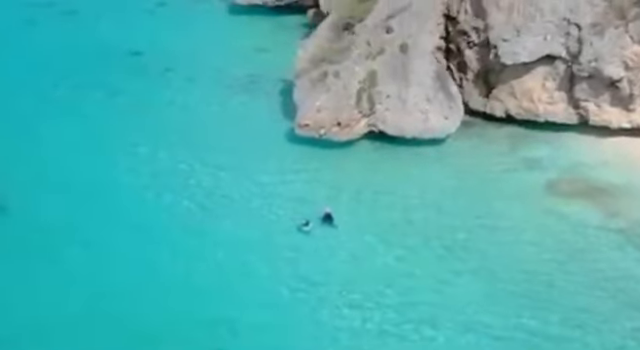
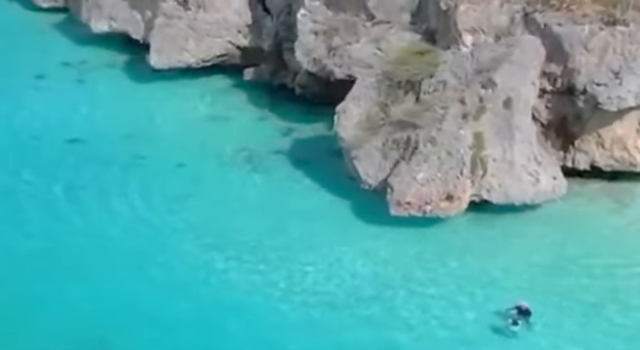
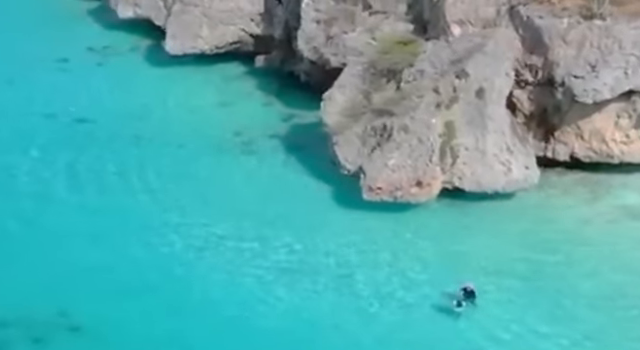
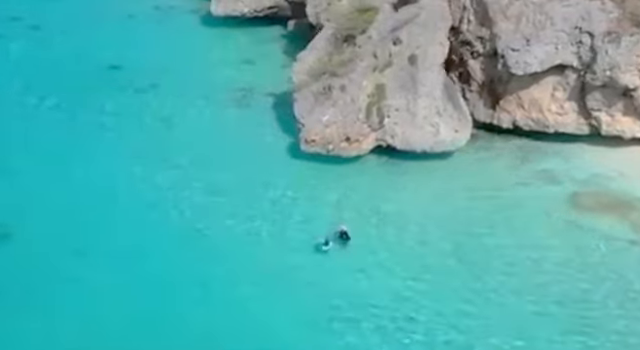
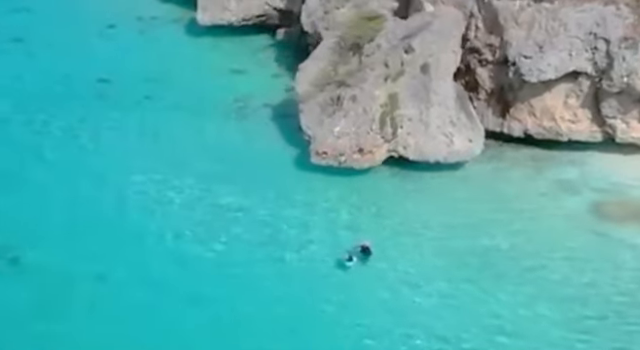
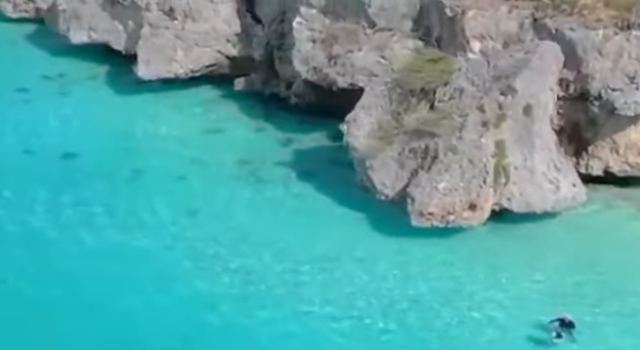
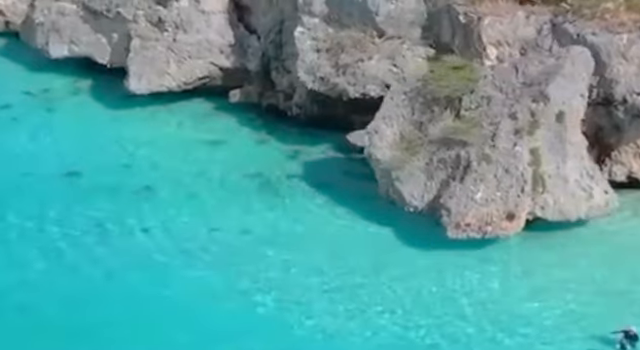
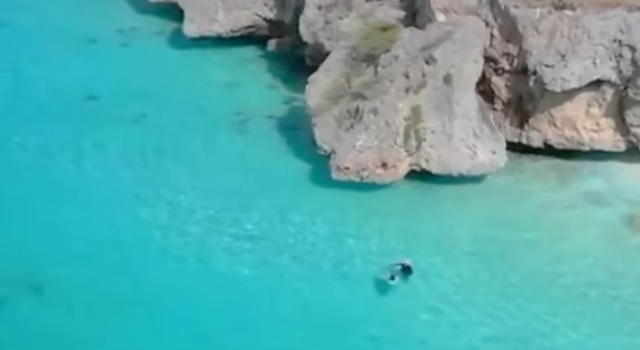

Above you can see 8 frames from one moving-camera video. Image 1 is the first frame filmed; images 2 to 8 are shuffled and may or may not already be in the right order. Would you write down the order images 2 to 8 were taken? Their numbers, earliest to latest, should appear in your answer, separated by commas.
4, 5, 8, 3, 2, 6, 7
